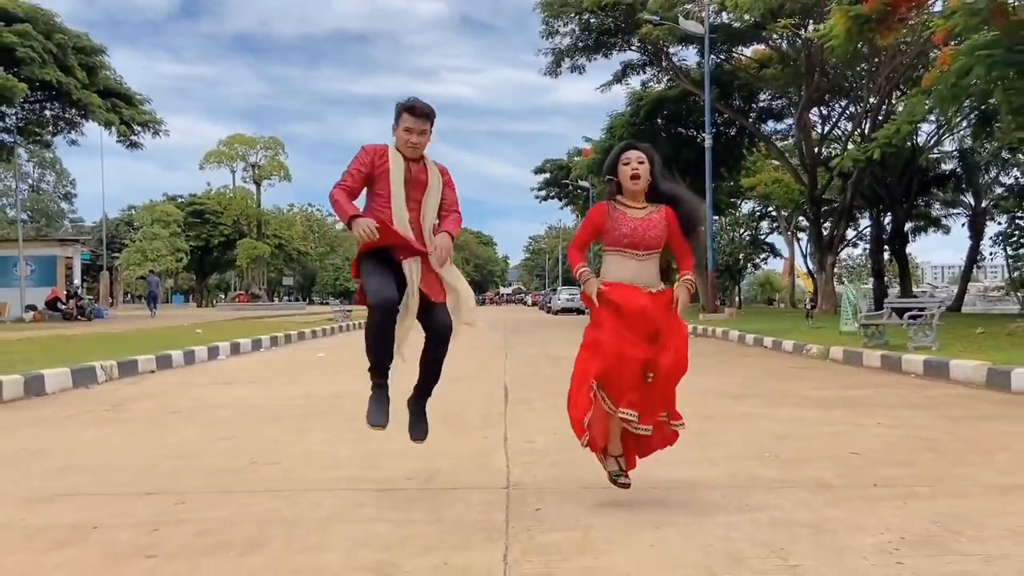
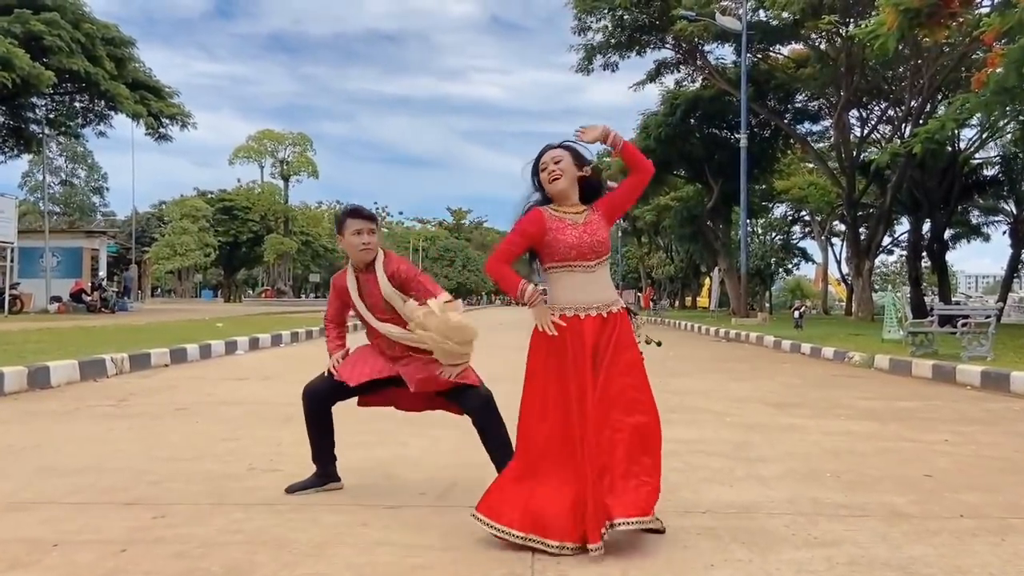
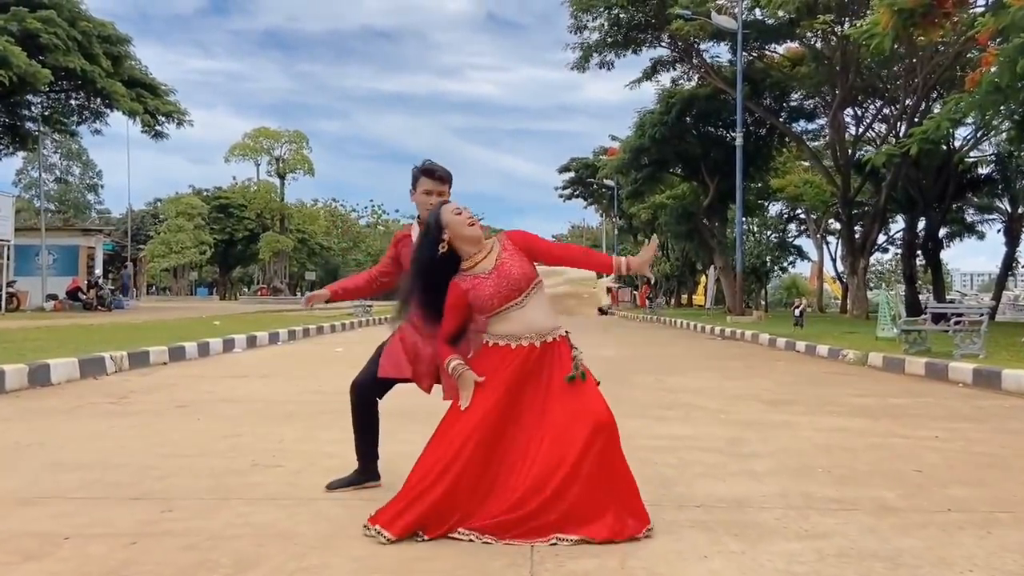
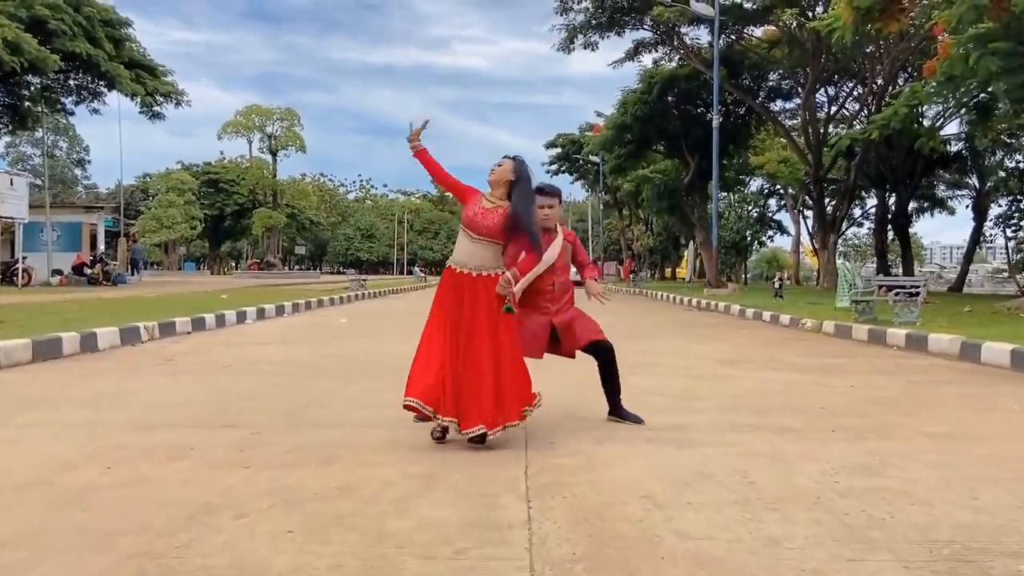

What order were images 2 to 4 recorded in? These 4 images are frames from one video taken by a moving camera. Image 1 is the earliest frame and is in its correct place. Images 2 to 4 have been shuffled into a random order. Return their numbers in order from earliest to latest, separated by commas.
4, 3, 2
